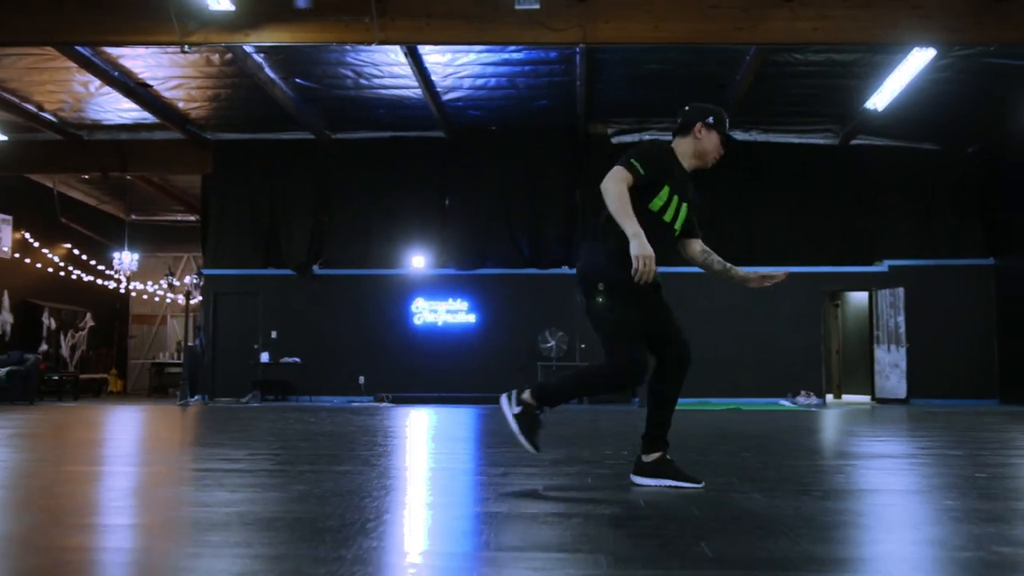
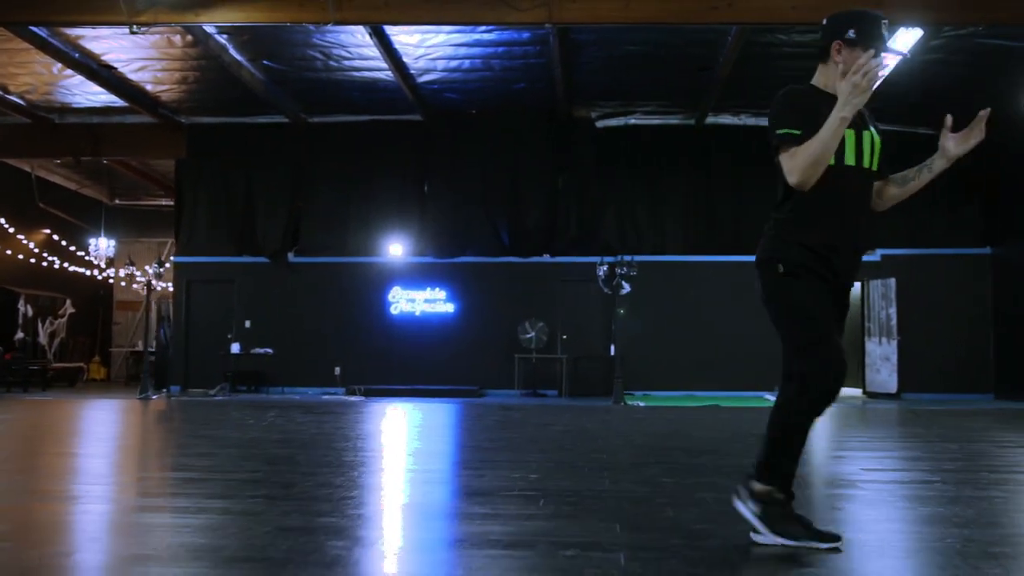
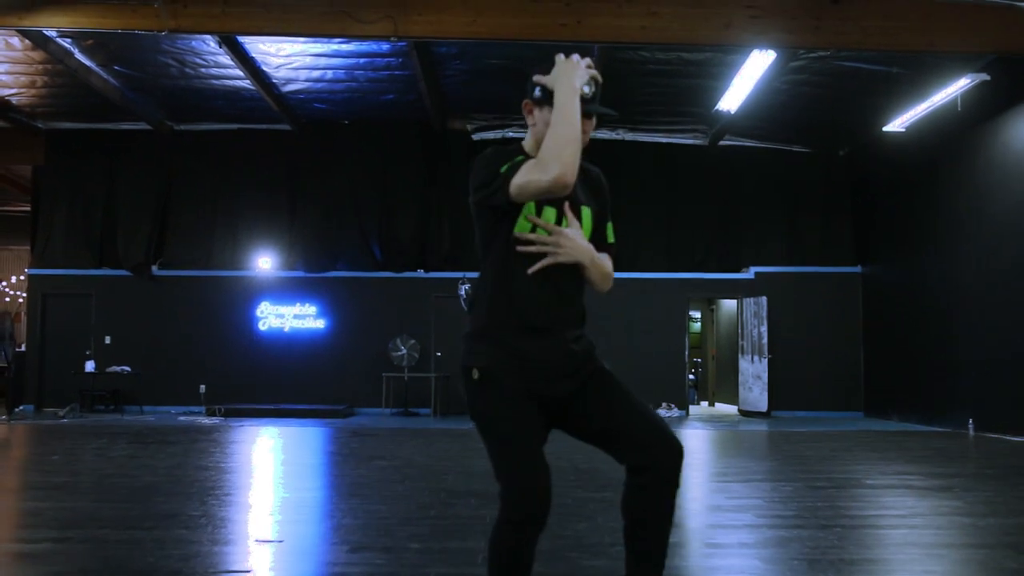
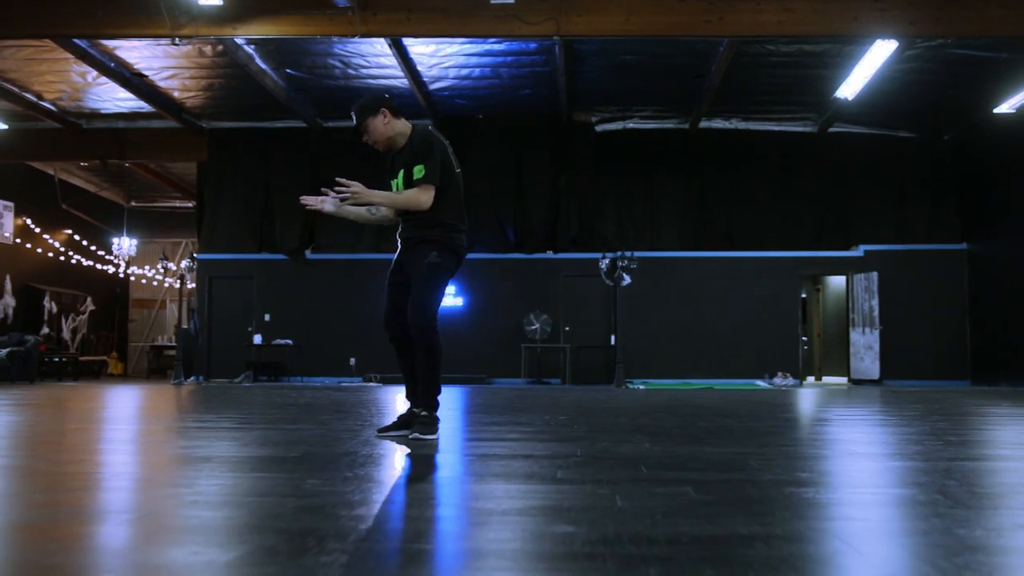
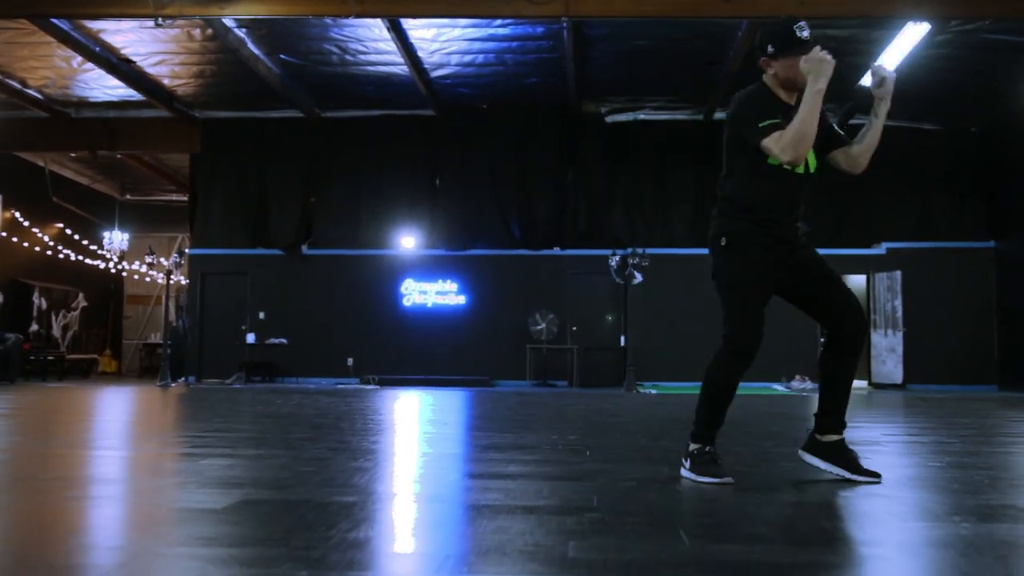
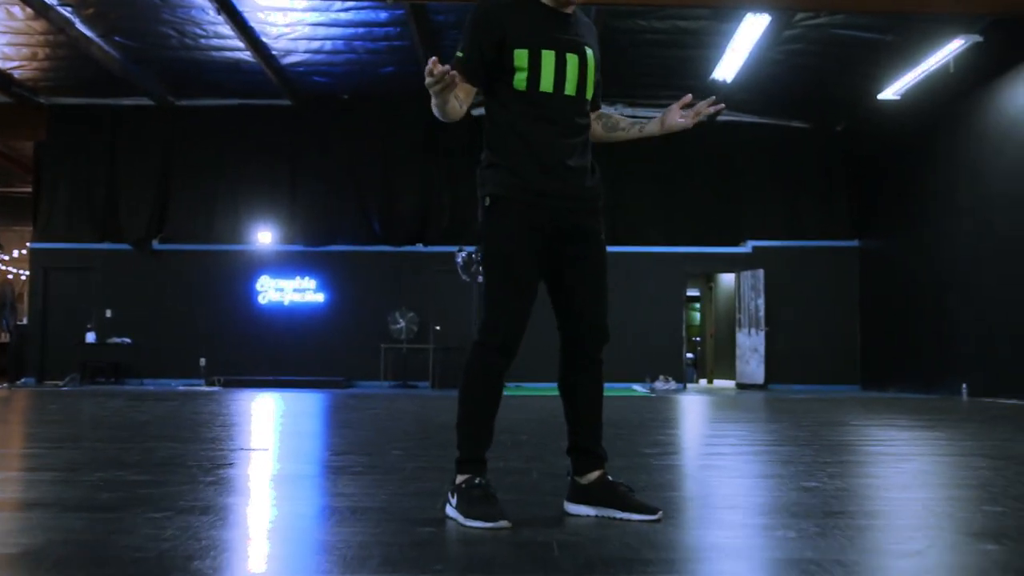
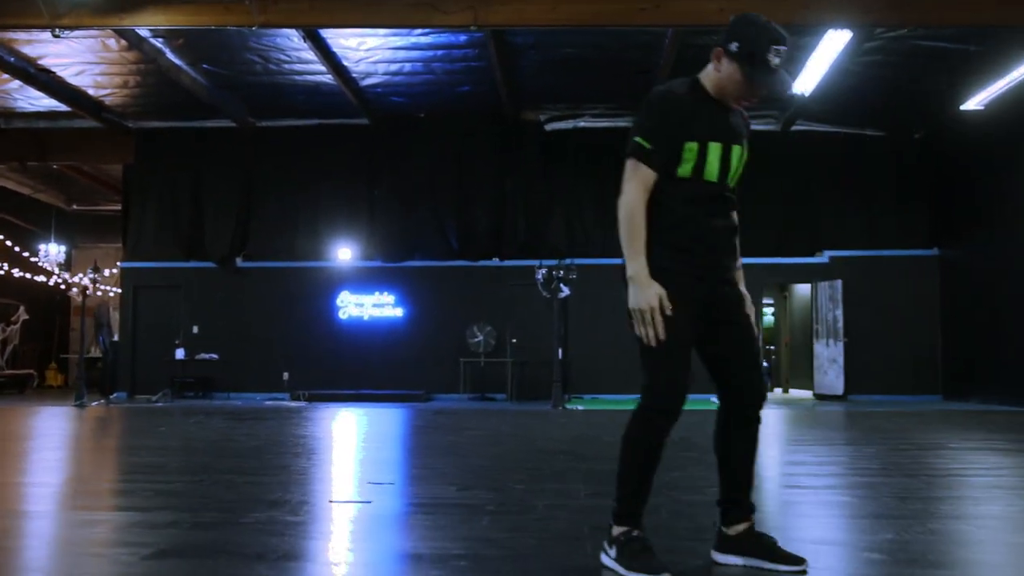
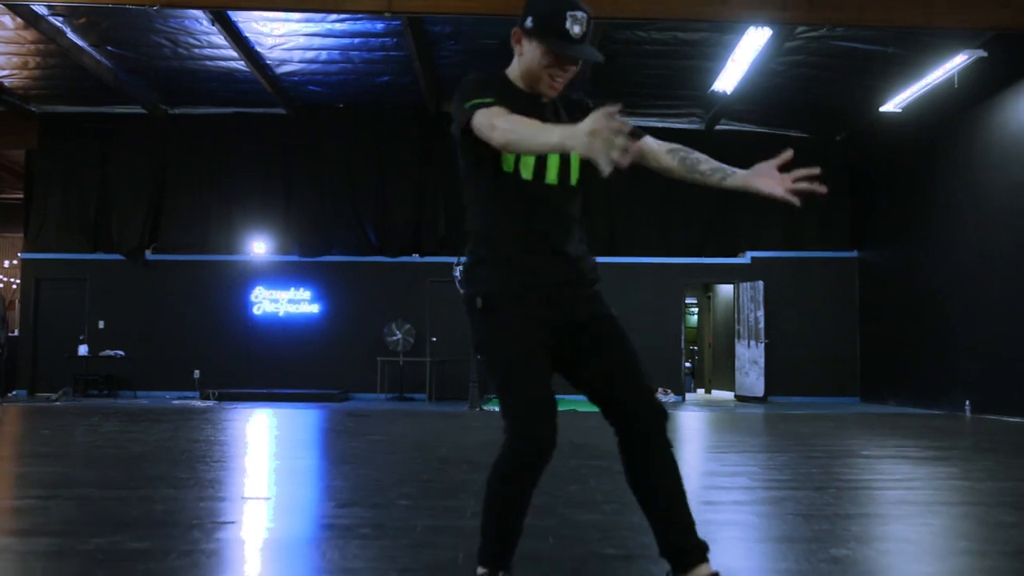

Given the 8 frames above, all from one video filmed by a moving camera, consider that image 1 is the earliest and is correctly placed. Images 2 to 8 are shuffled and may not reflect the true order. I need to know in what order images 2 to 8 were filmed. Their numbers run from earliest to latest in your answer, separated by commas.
4, 5, 2, 7, 6, 8, 3
